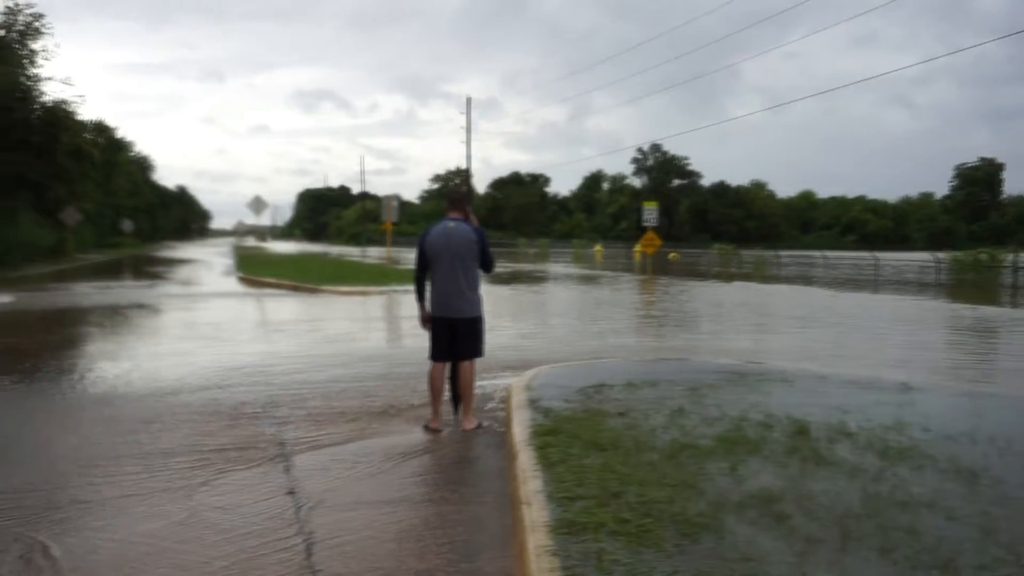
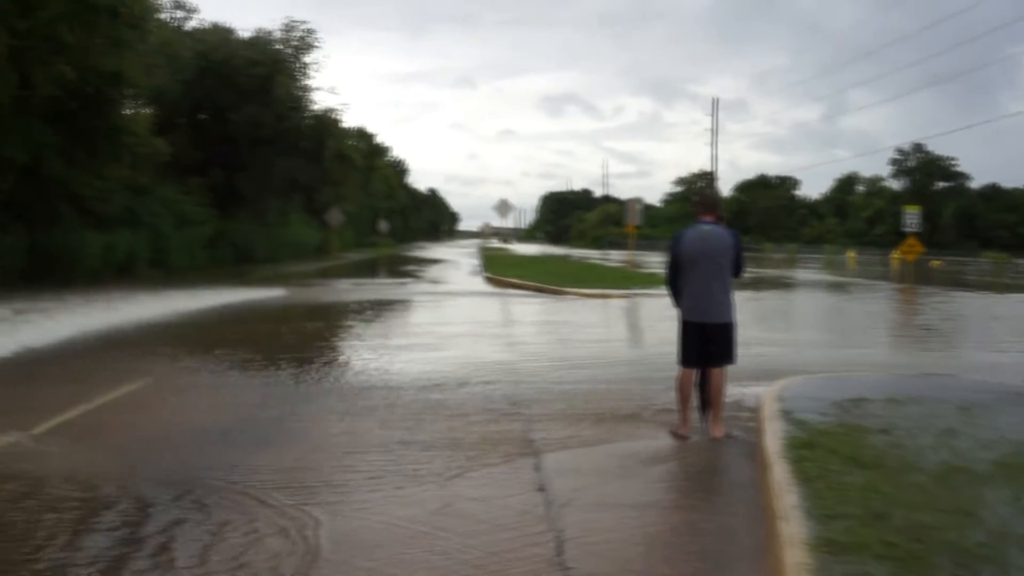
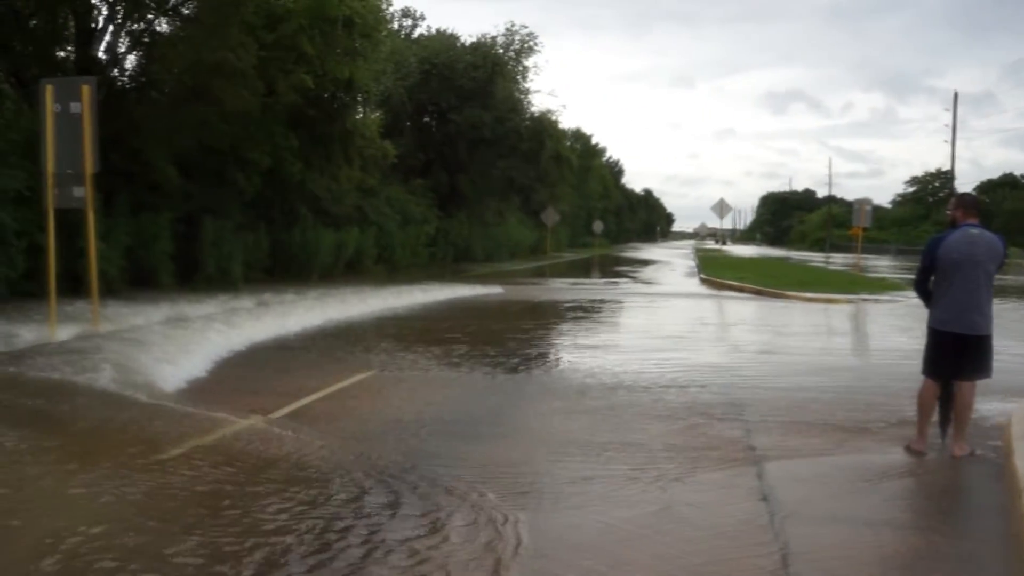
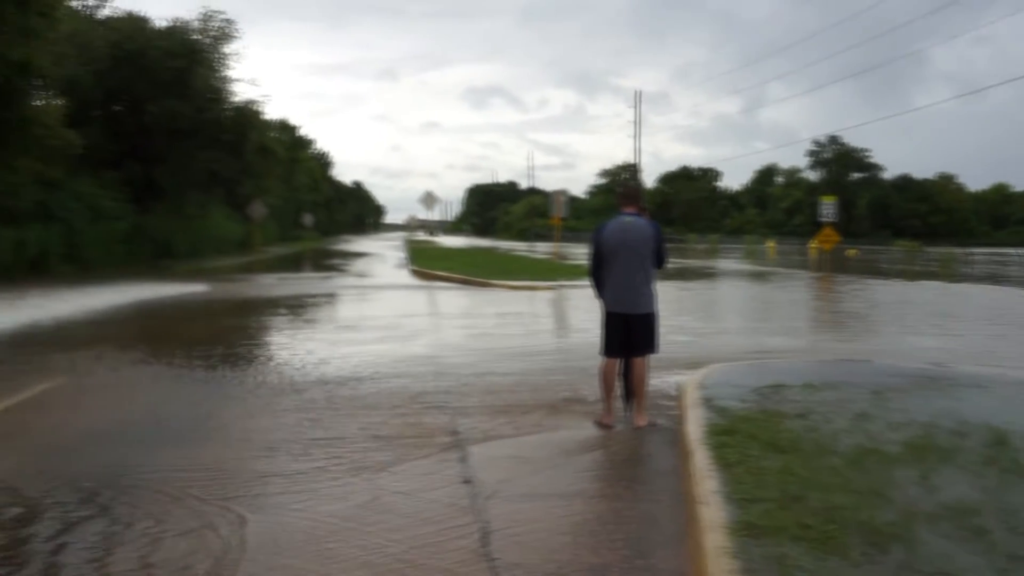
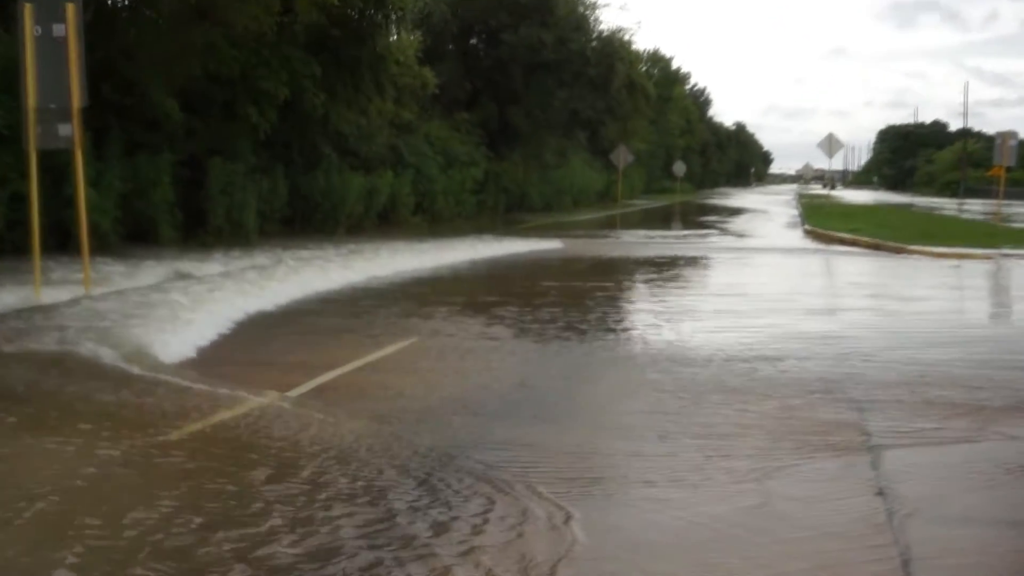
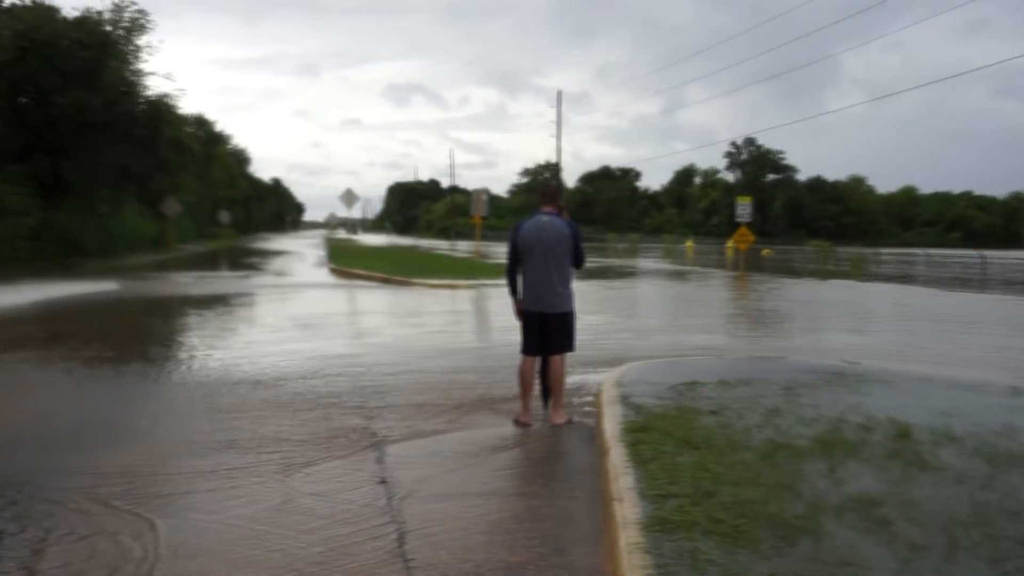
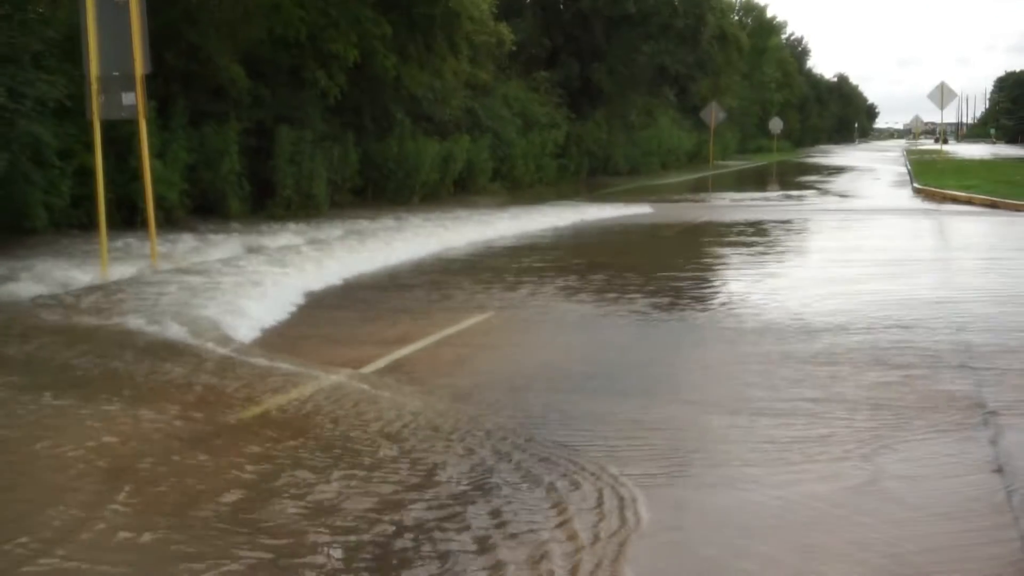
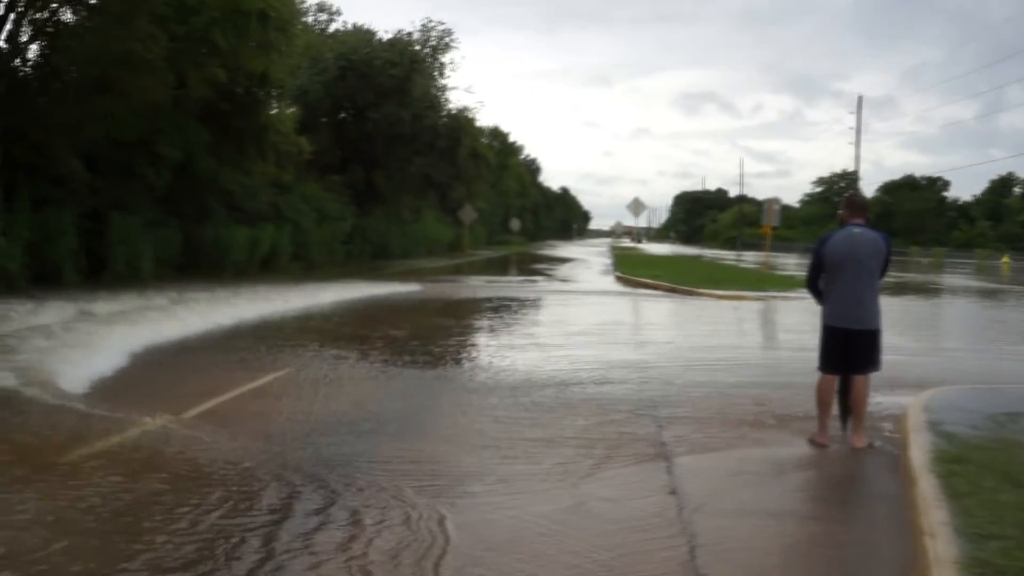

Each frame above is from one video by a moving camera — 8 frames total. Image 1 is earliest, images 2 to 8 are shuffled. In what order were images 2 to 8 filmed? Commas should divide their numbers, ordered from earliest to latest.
6, 4, 2, 8, 3, 5, 7
